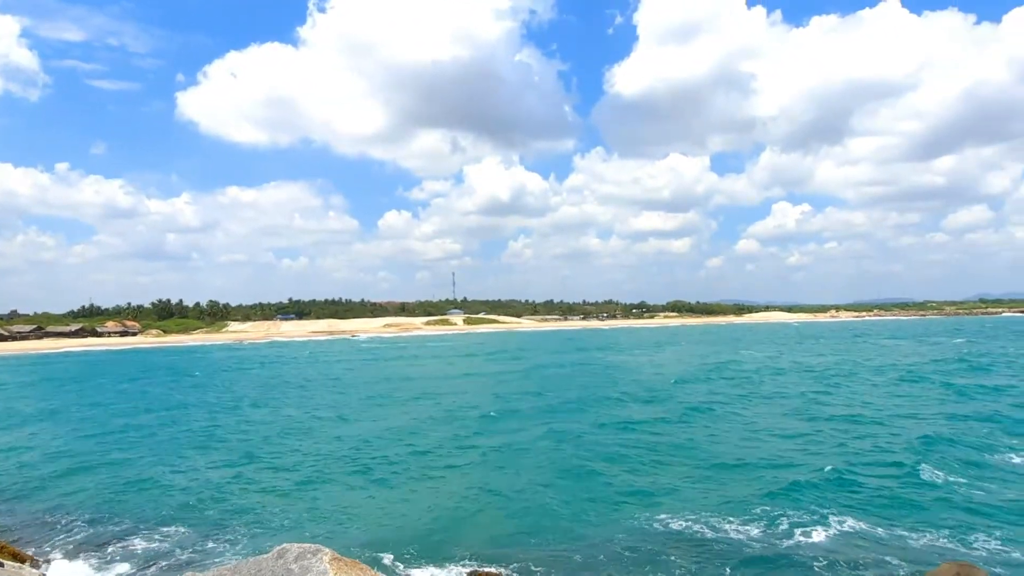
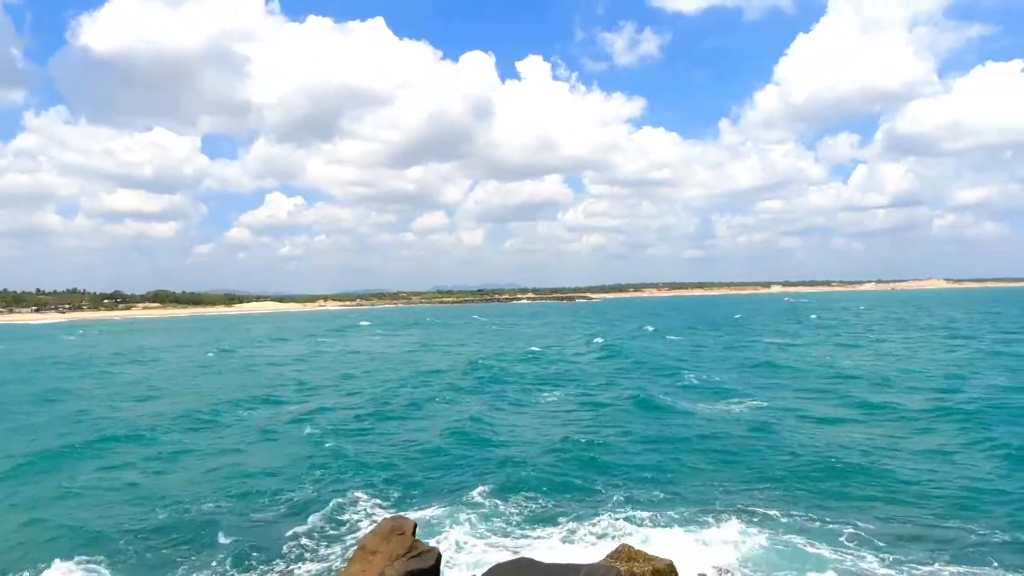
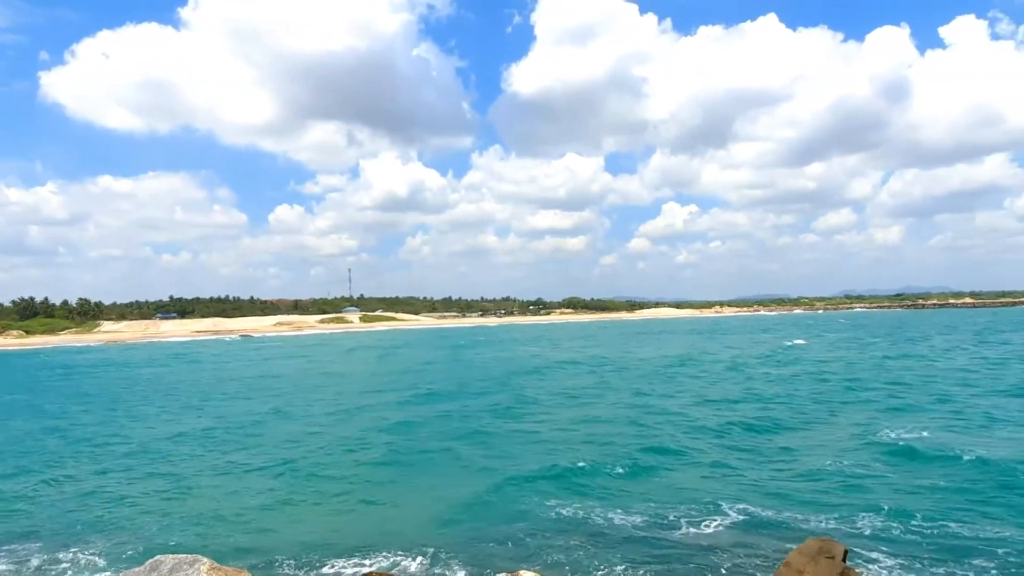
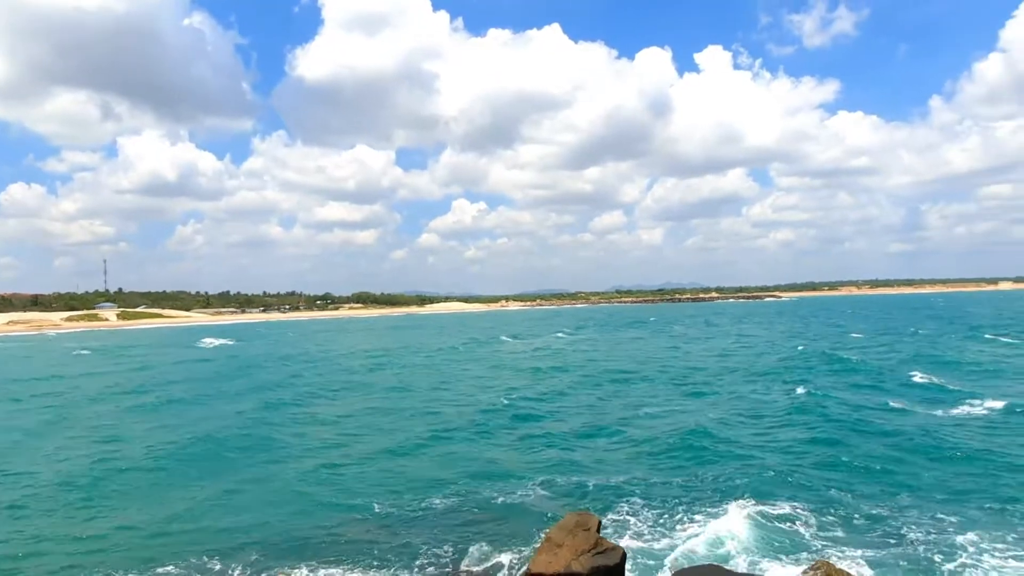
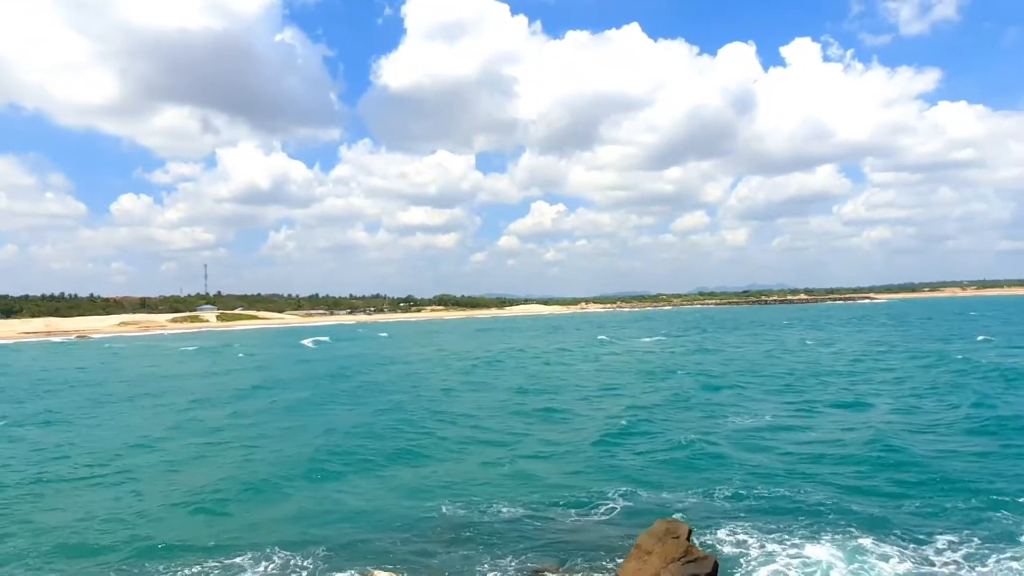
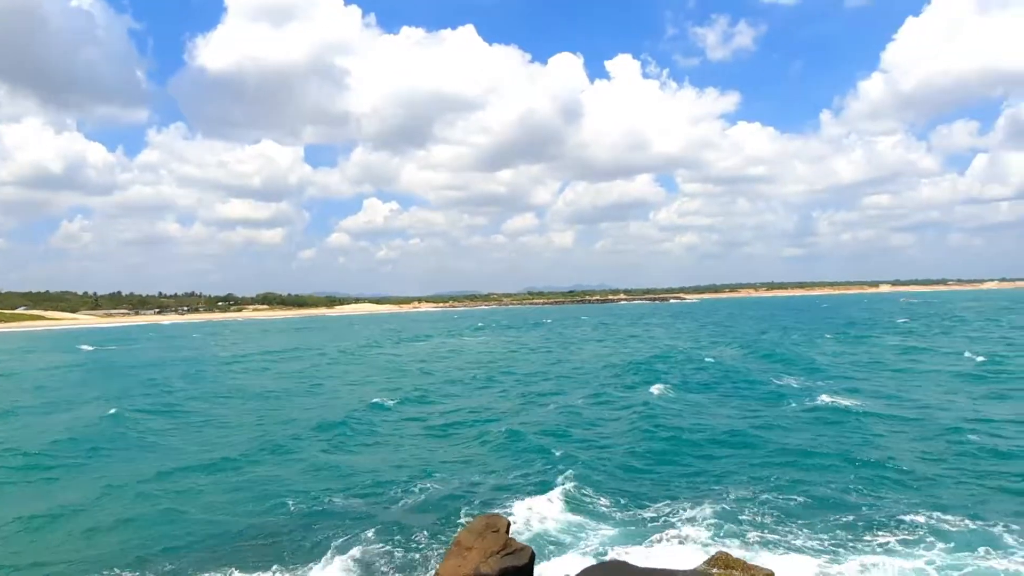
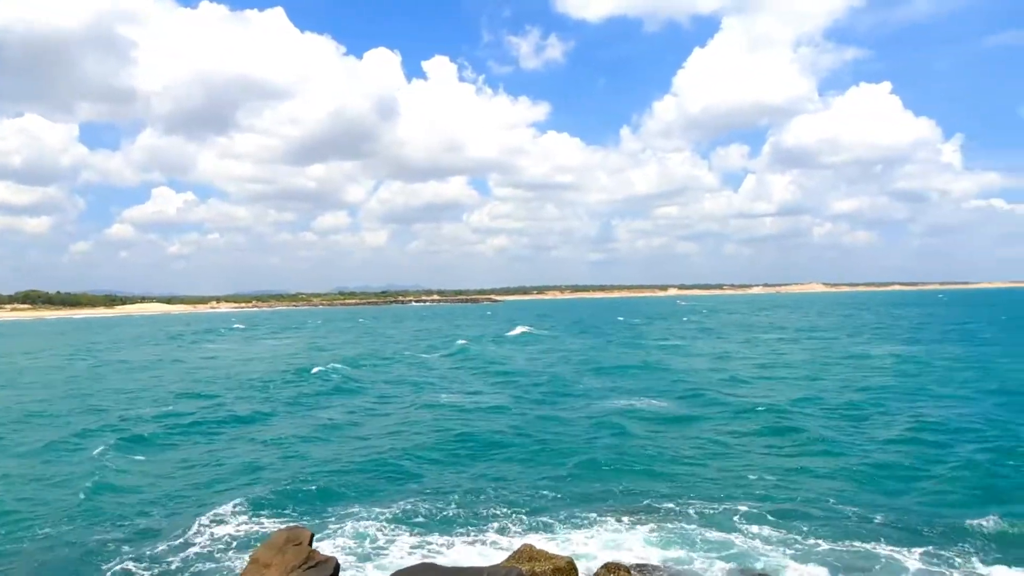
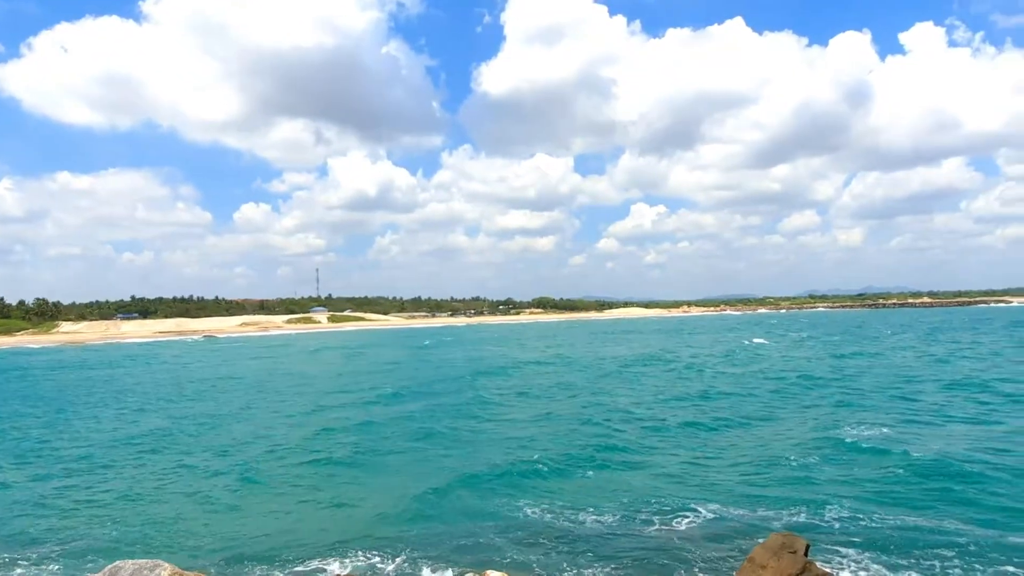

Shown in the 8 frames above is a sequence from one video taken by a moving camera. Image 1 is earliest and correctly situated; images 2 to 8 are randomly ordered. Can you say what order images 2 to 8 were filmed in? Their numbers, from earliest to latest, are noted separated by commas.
3, 8, 5, 4, 6, 2, 7
